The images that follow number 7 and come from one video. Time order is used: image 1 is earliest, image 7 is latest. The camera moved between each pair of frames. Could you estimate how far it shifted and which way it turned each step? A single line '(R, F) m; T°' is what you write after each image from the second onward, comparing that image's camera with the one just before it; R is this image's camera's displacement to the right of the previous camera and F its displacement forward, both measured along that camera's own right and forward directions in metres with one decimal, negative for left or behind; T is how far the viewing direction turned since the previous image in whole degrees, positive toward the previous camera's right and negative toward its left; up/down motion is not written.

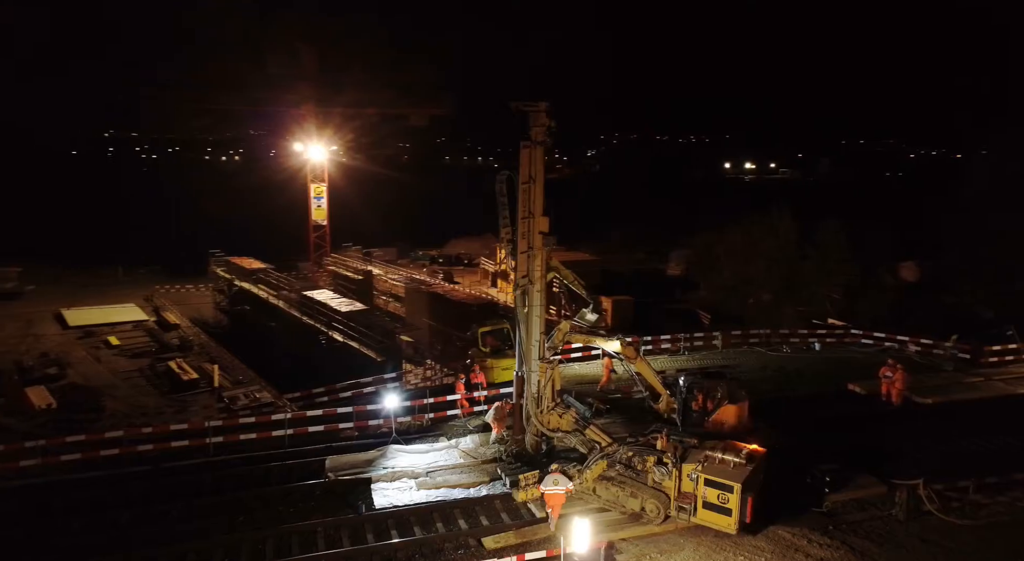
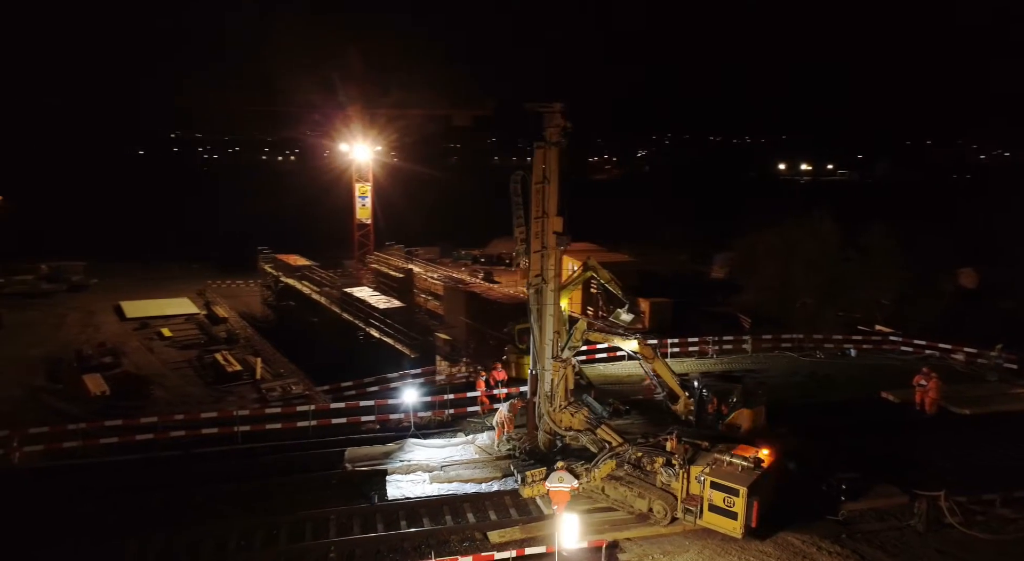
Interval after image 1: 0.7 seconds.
(+0.6, -0.1) m; -4°
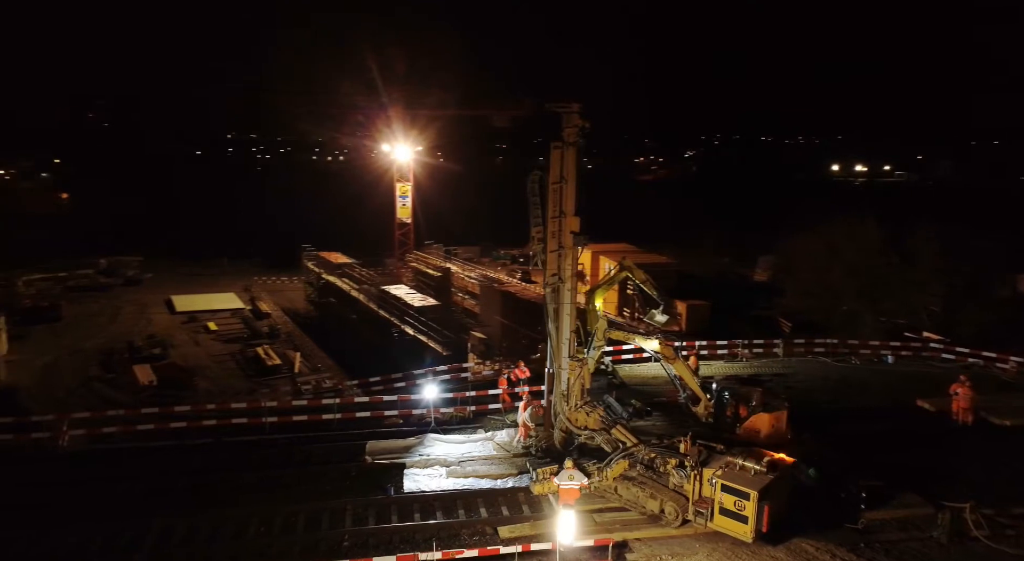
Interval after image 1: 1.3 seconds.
(+0.5, -0.1) m; -4°
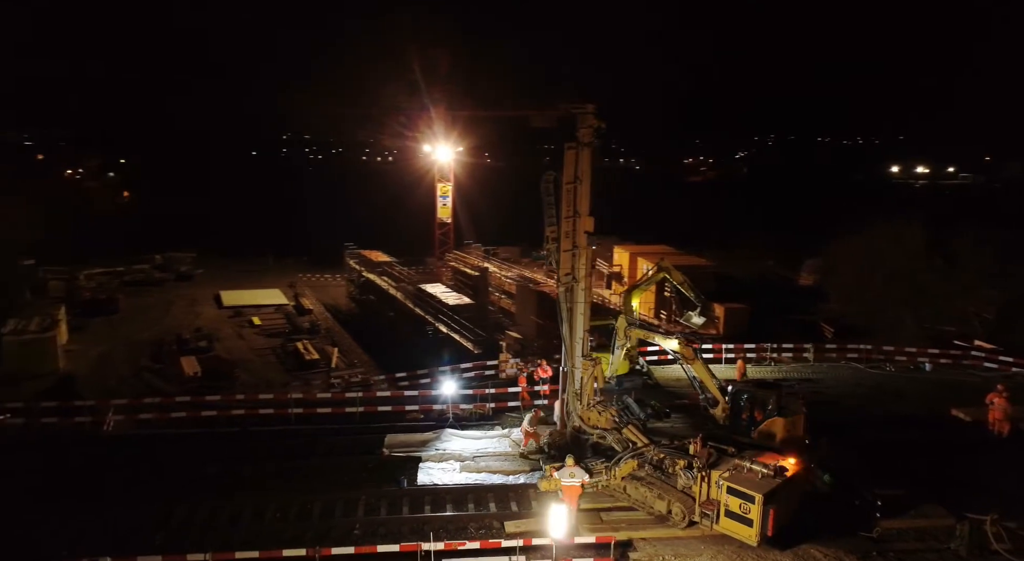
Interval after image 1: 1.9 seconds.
(+0.5, -0.1) m; -4°
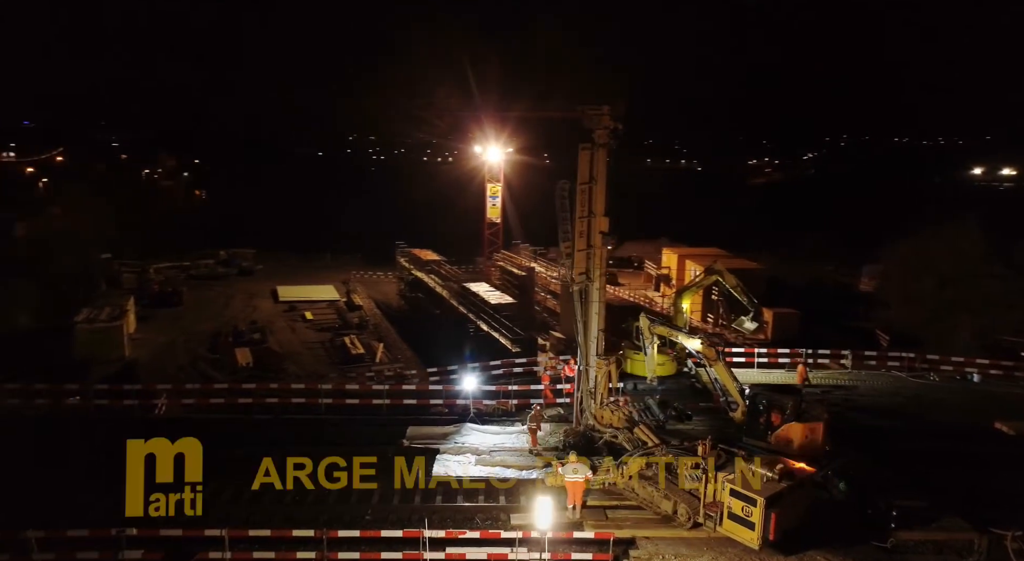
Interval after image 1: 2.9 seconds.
(+0.7, -0.2) m; -5°
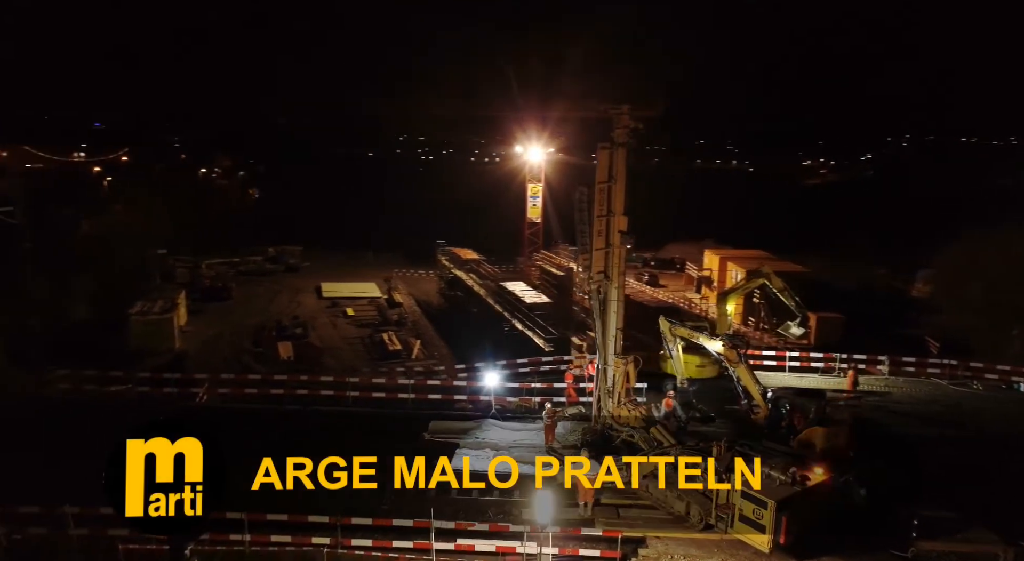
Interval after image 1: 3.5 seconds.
(+0.5, -0.1) m; -4°
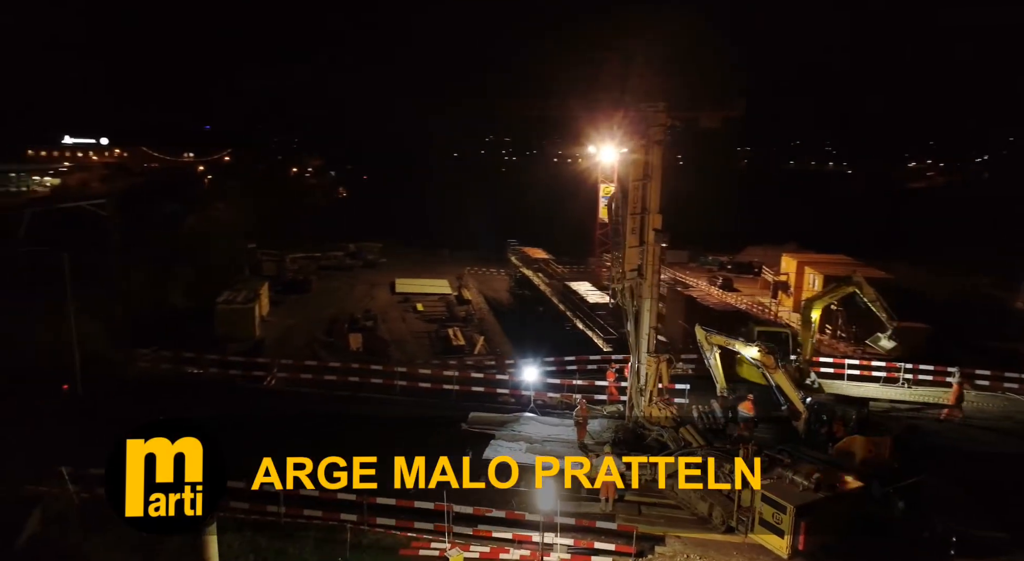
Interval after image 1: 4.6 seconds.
(+0.8, -0.1) m; -7°
